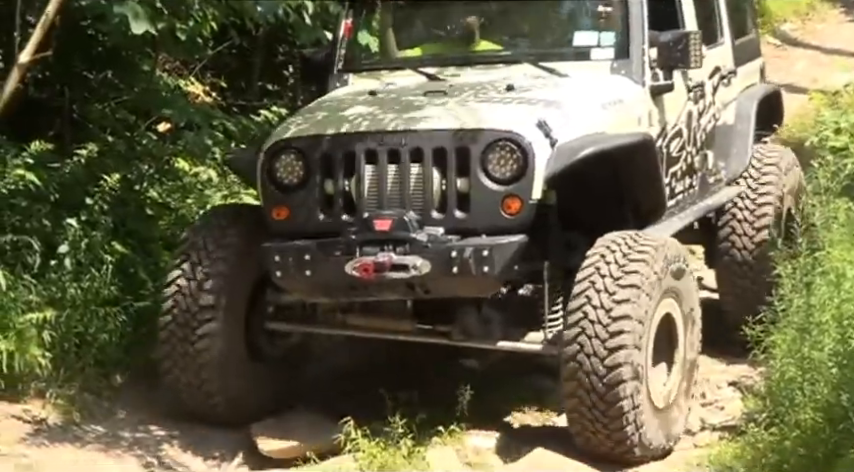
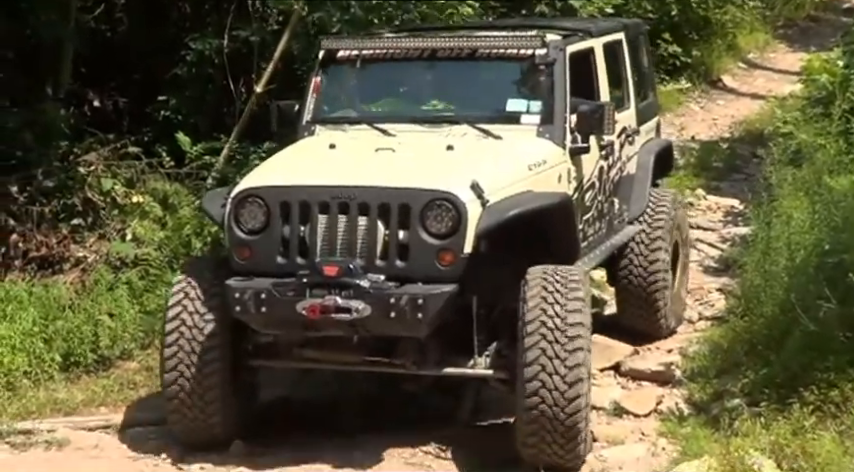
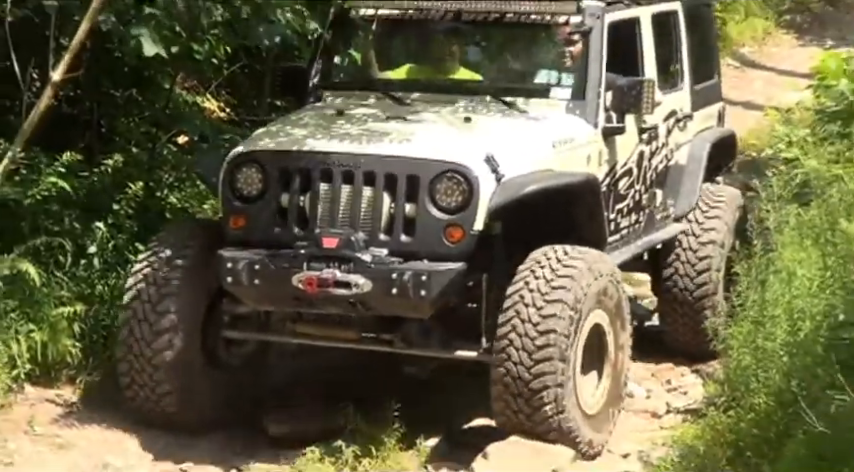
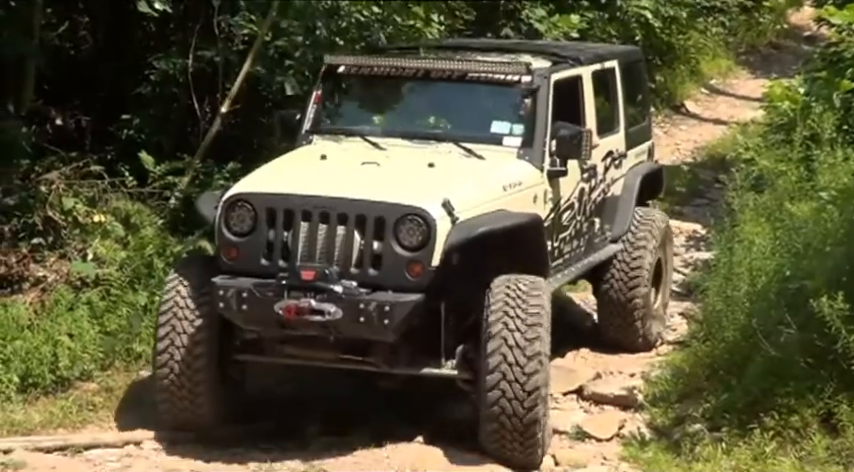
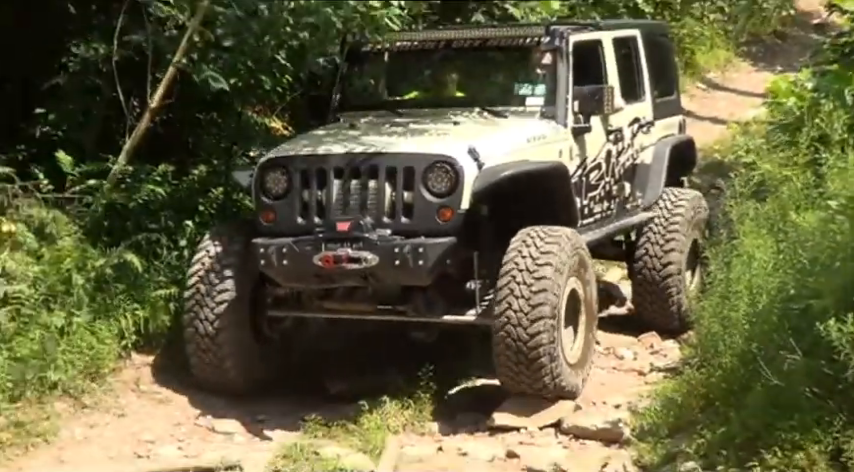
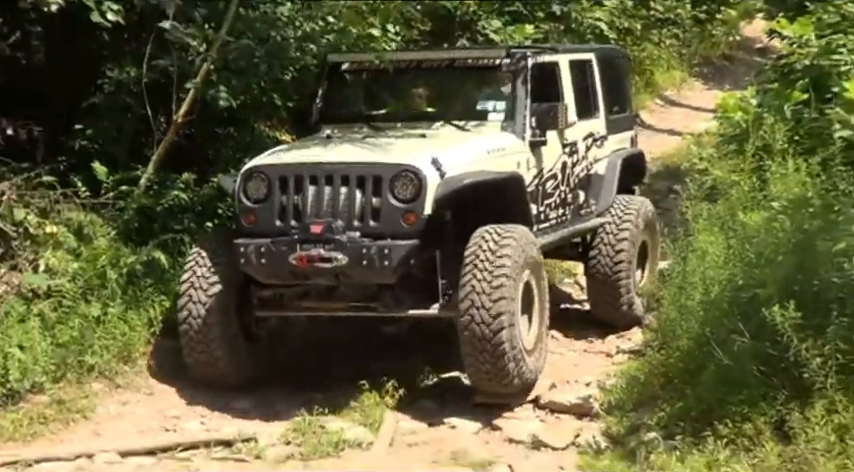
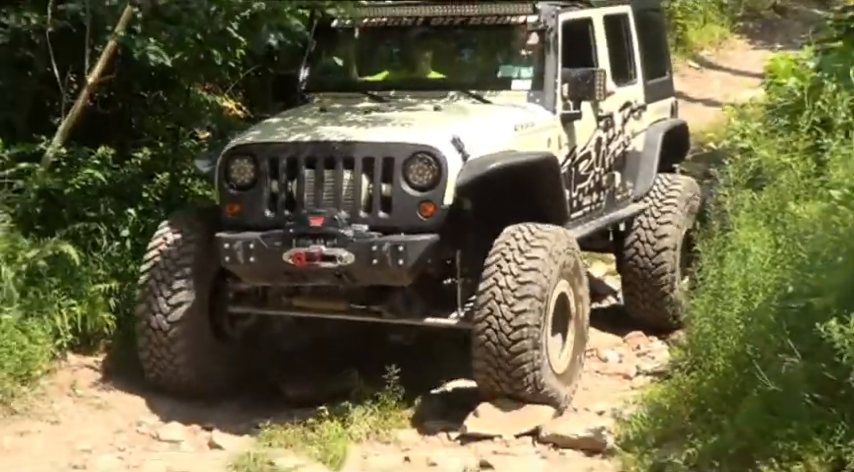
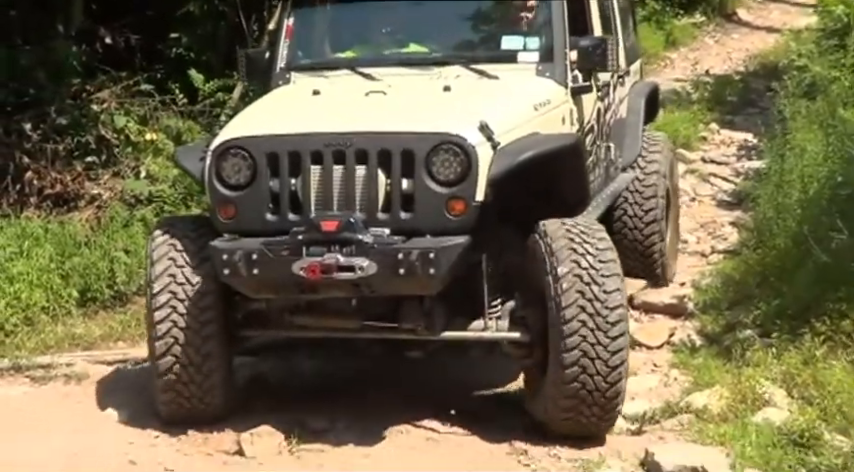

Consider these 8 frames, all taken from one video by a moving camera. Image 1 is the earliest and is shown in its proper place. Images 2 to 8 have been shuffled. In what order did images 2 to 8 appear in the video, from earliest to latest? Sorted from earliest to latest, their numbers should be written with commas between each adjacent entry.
3, 7, 5, 6, 4, 2, 8
